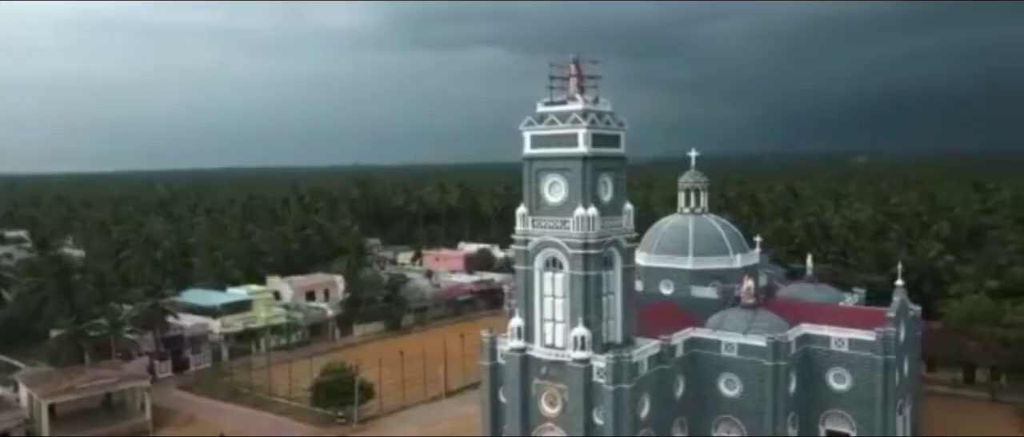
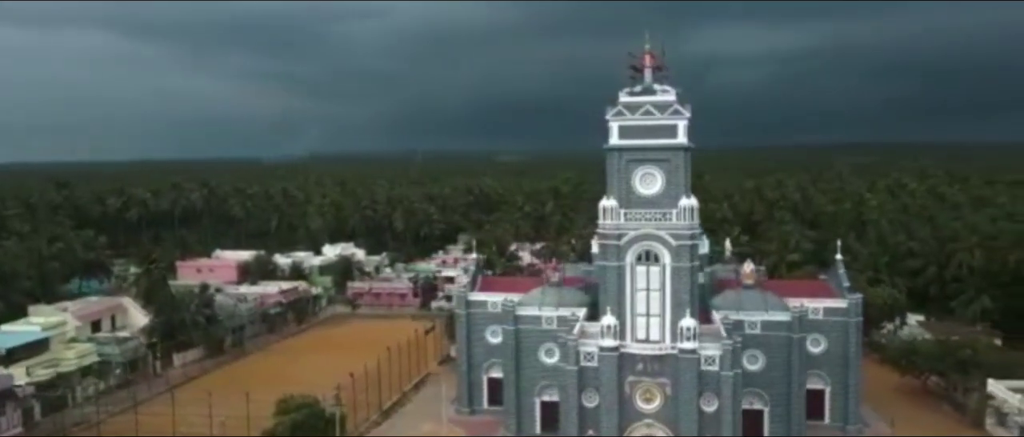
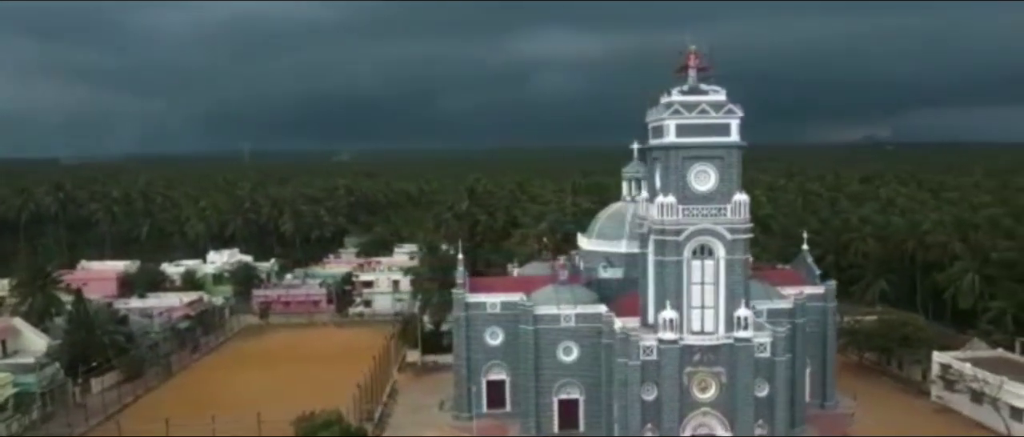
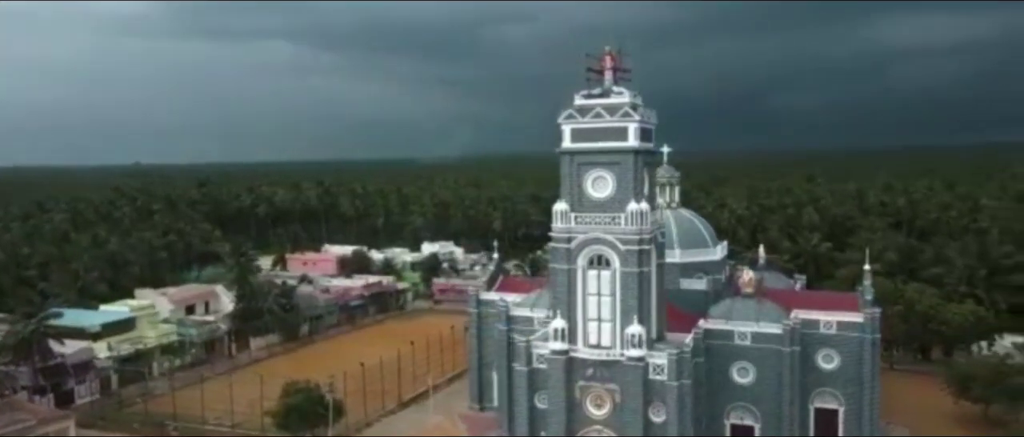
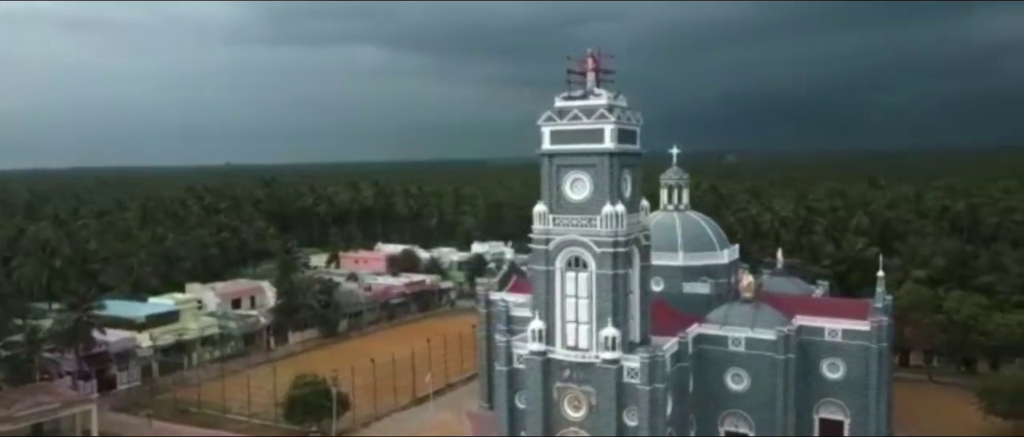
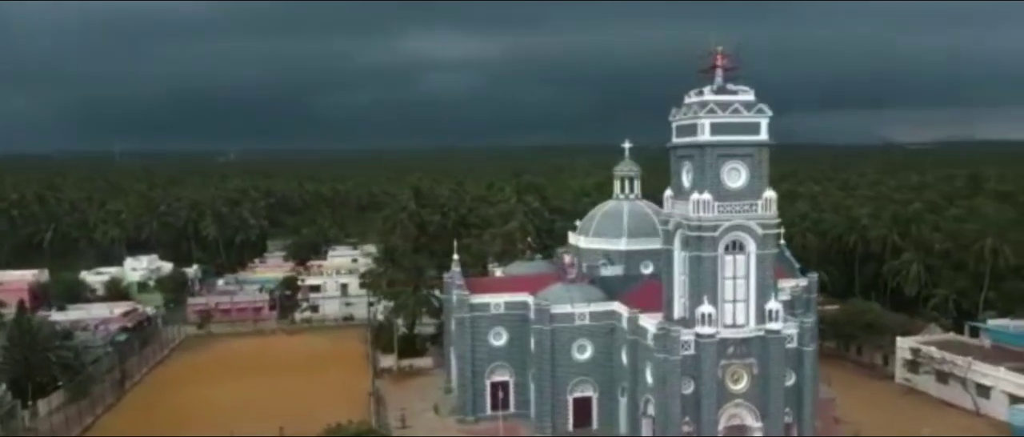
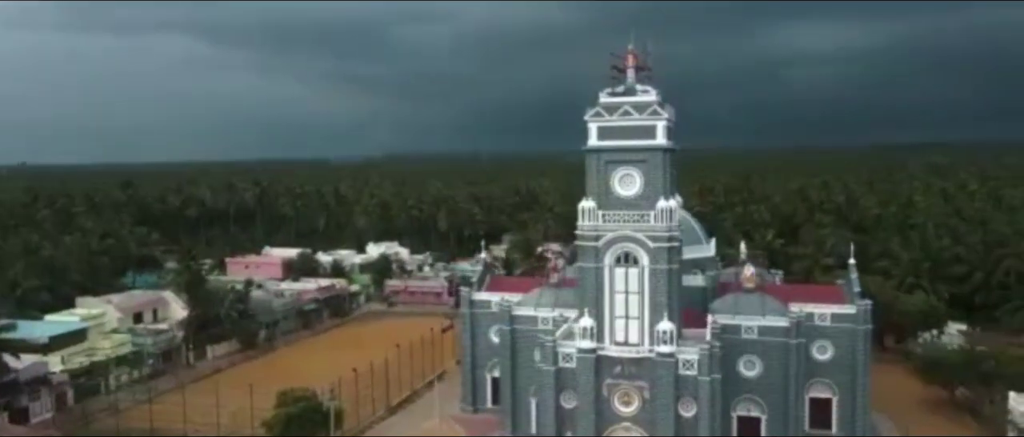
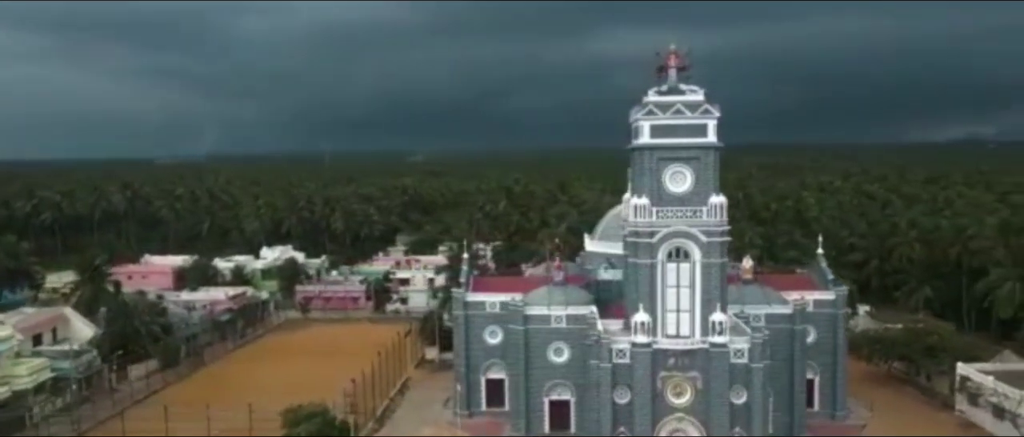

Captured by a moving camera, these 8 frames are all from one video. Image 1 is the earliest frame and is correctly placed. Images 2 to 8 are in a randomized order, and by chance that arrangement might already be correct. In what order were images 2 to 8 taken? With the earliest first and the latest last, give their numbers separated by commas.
5, 4, 7, 2, 8, 3, 6
